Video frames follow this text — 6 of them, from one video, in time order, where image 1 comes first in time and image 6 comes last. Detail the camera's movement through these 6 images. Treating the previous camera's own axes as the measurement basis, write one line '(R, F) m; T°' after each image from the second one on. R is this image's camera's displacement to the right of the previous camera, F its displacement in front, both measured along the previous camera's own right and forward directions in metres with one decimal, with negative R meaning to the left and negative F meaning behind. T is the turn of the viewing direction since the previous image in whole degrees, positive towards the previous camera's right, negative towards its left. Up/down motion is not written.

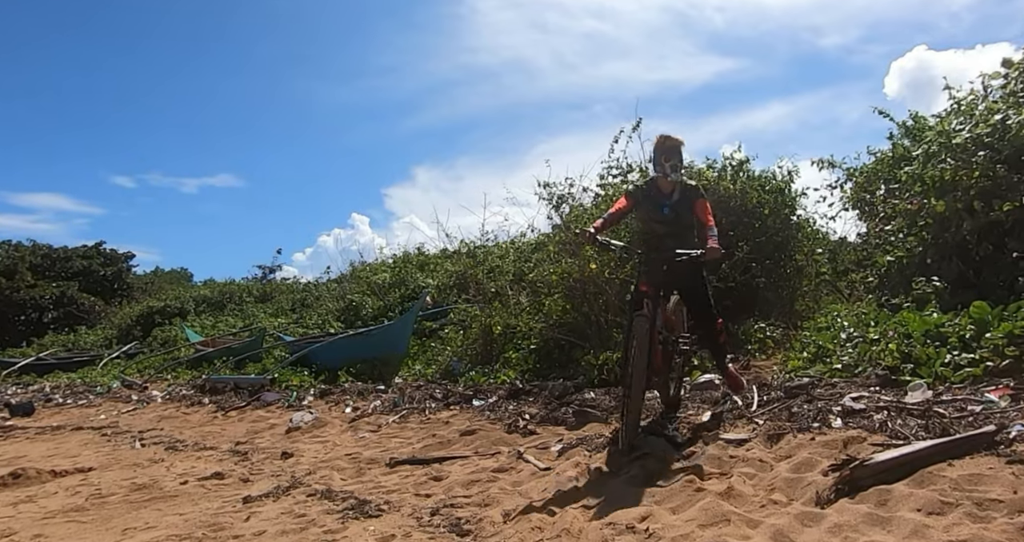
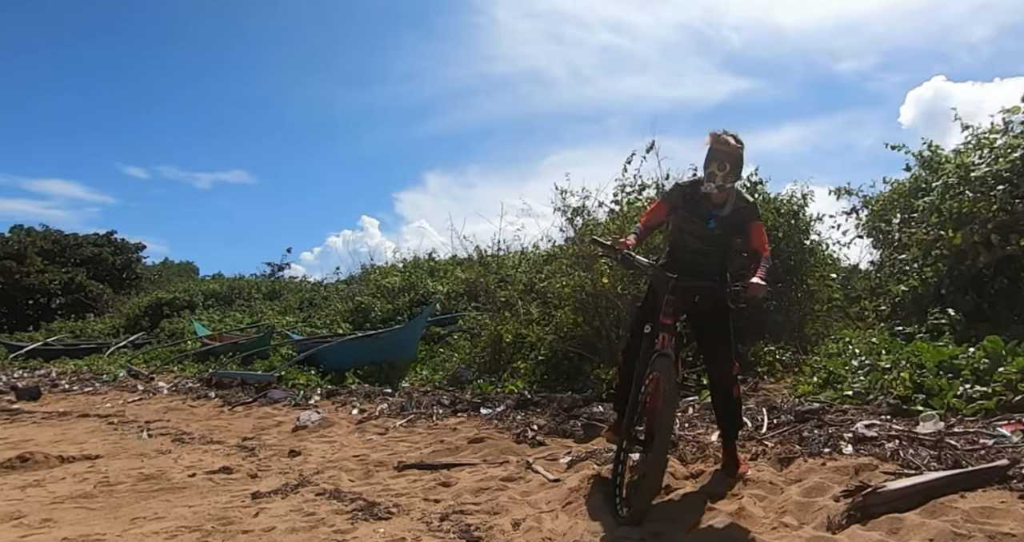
(-0.1, 0.0) m; -1°
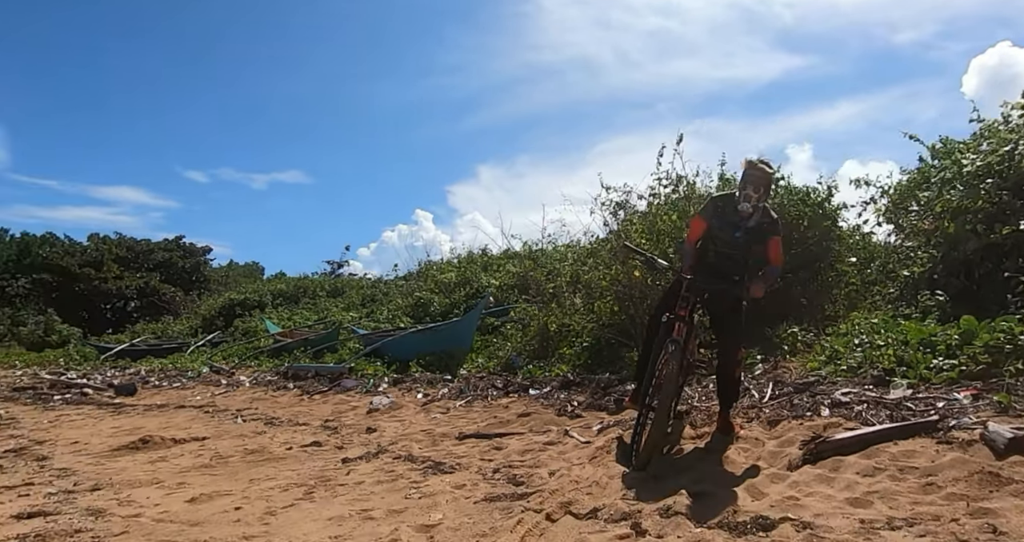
(+0.2, -0.9) m; -5°
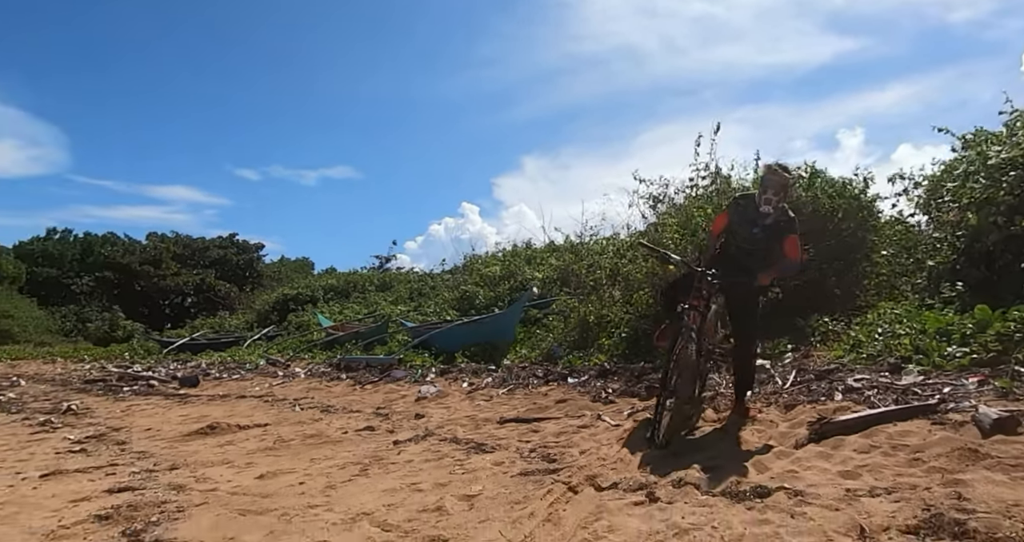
(+0.1, -0.4) m; -4°
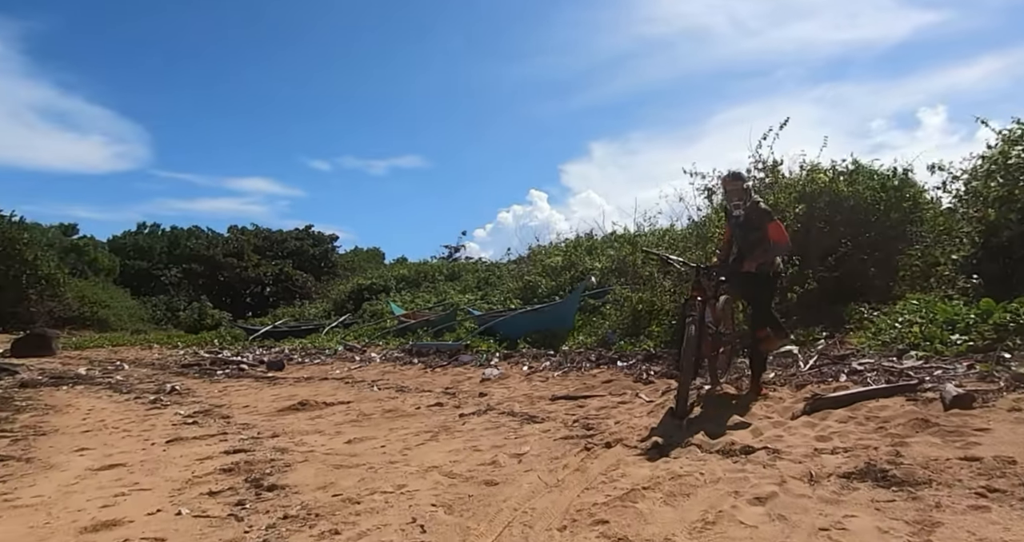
(+0.2, -0.9) m; -6°
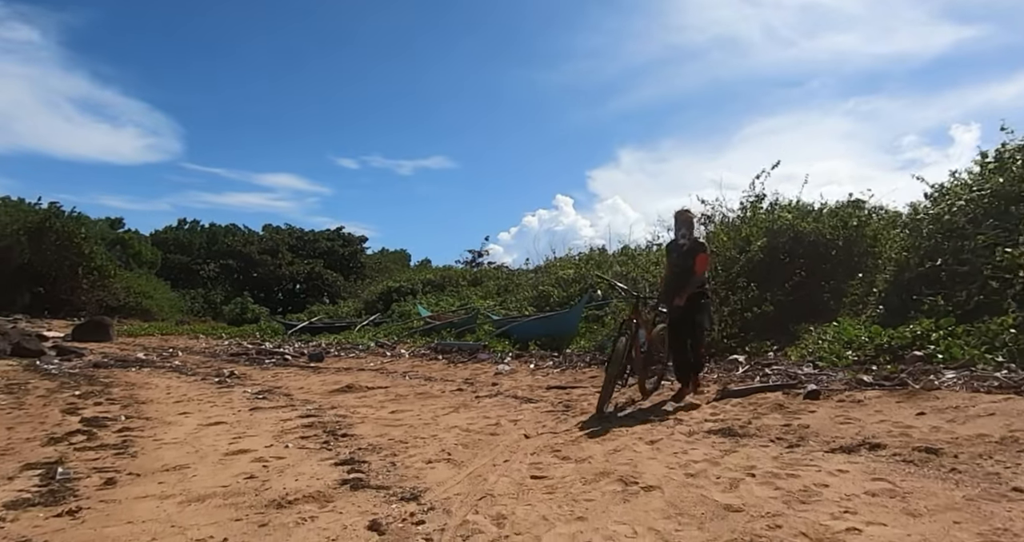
(+0.2, -2.0) m; -2°
